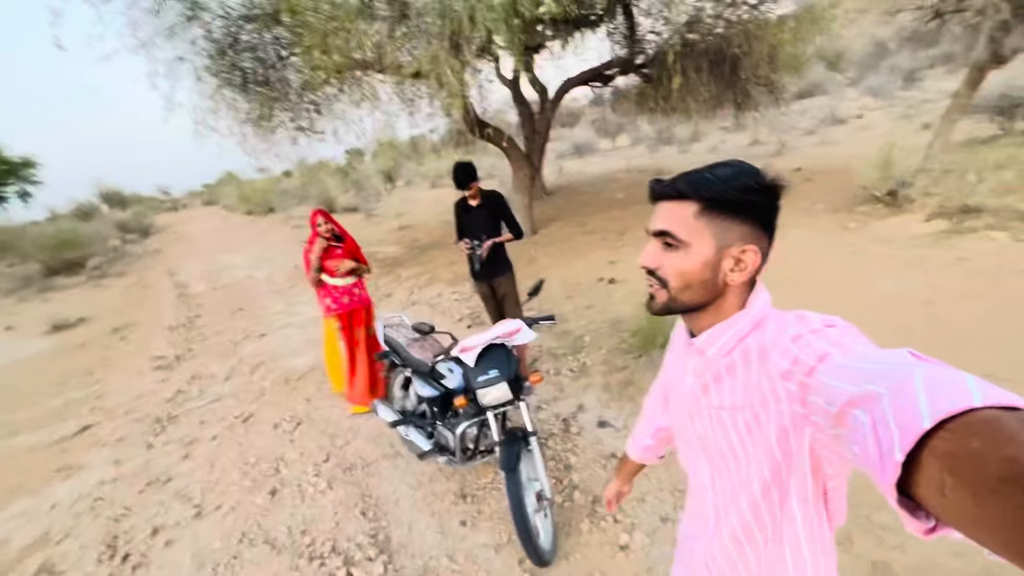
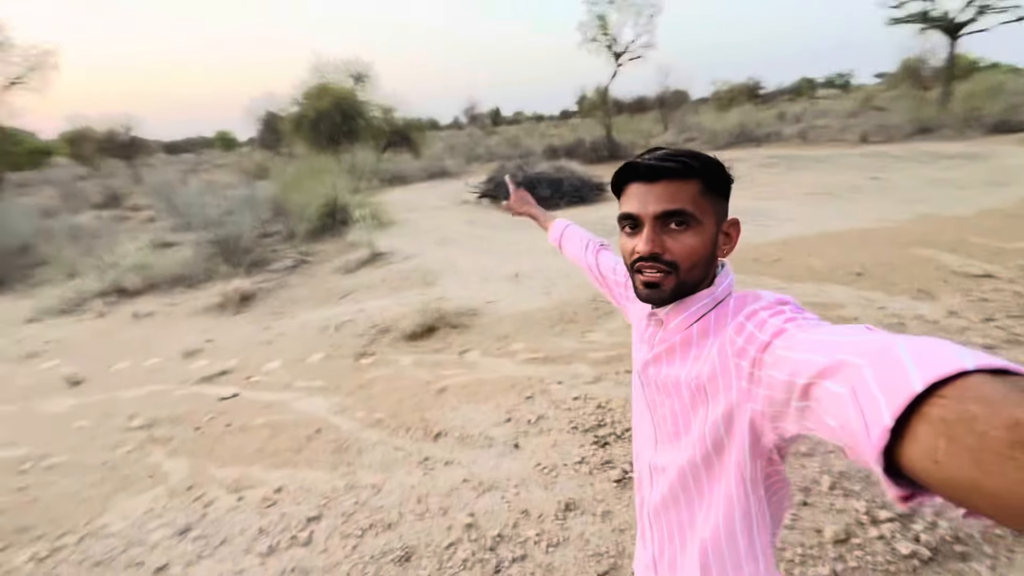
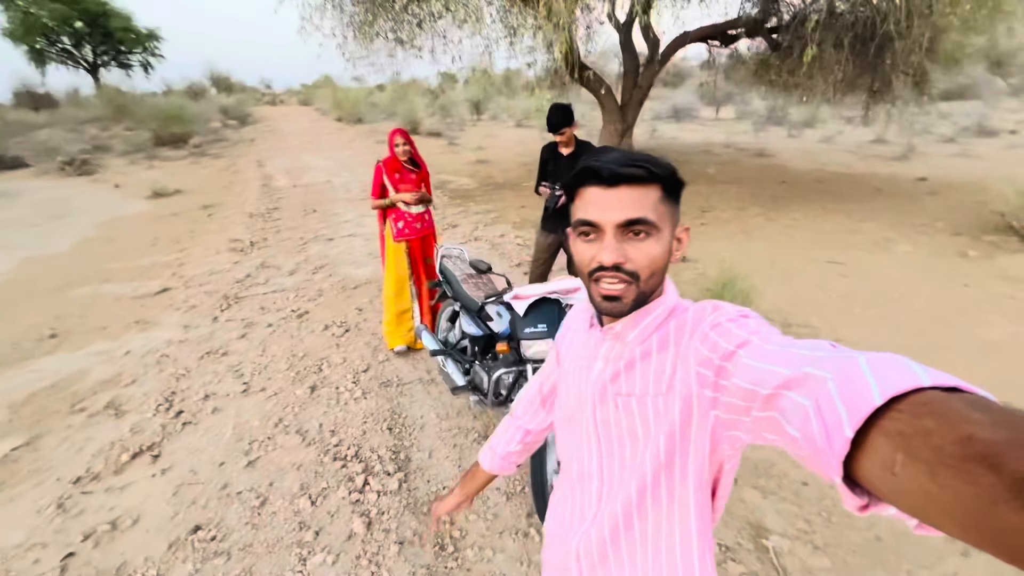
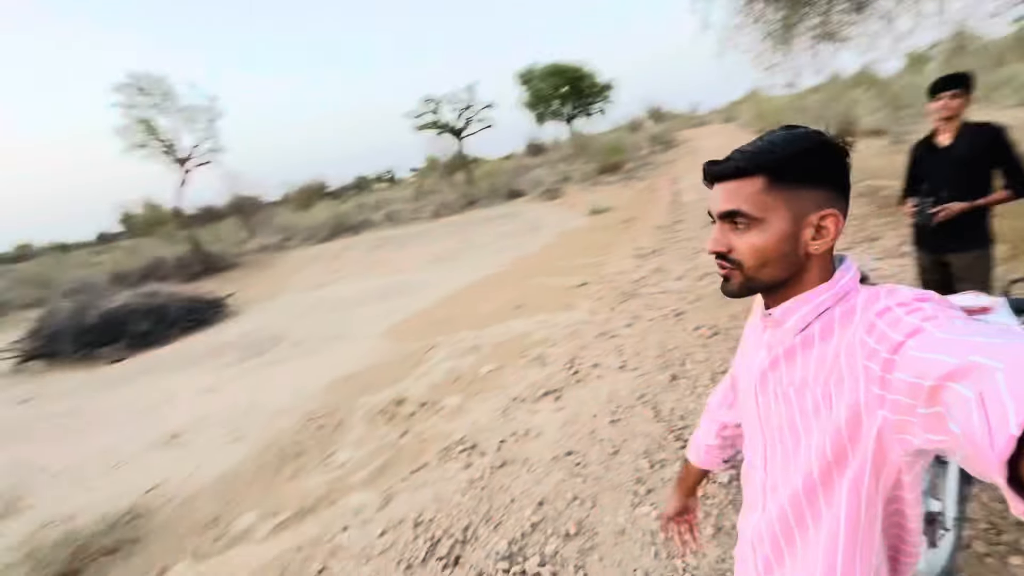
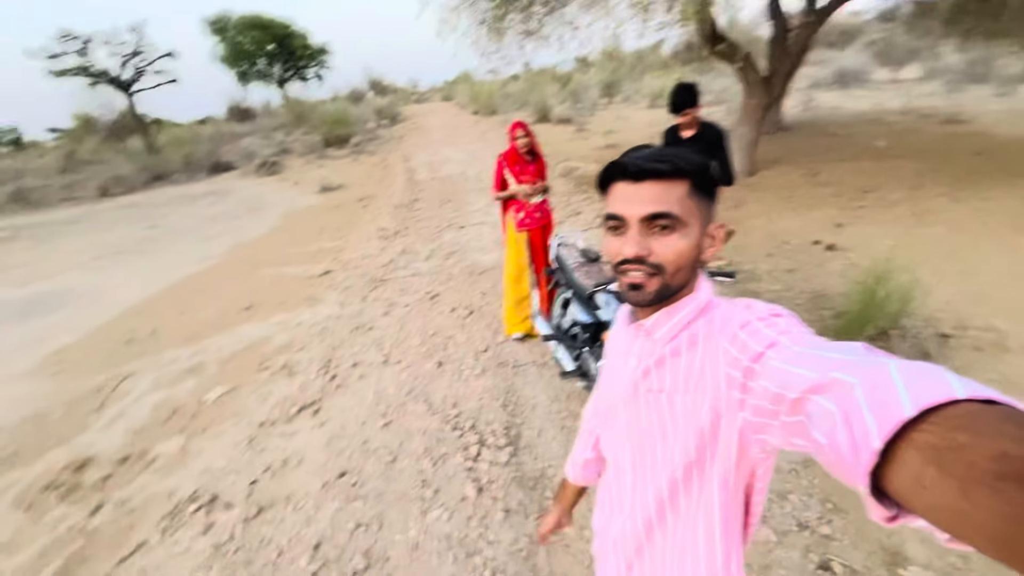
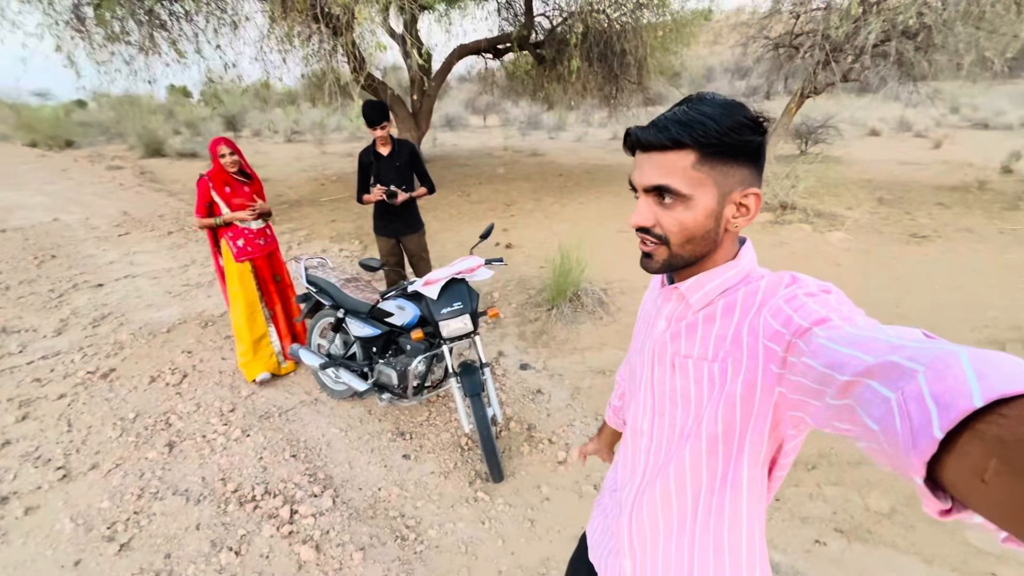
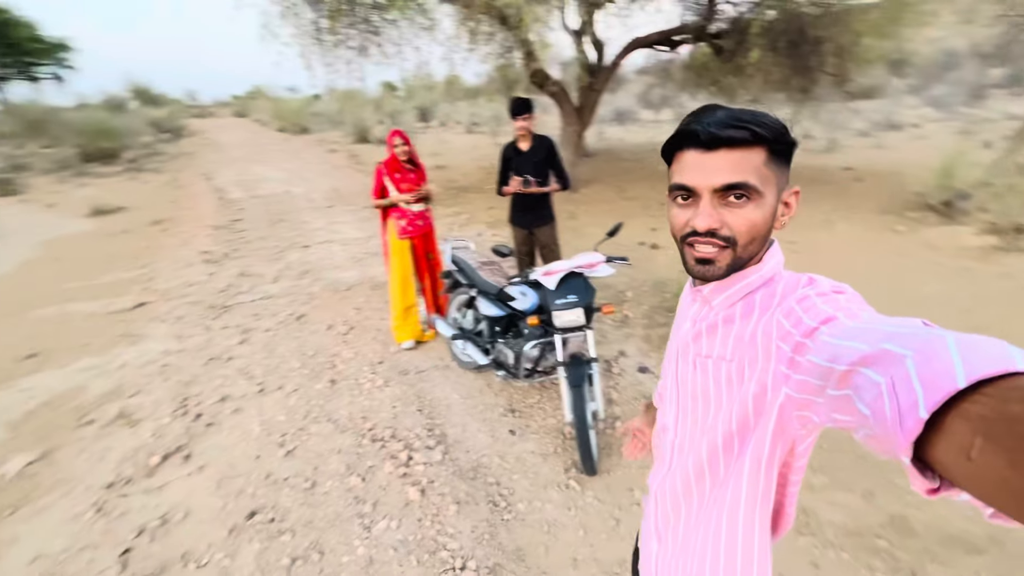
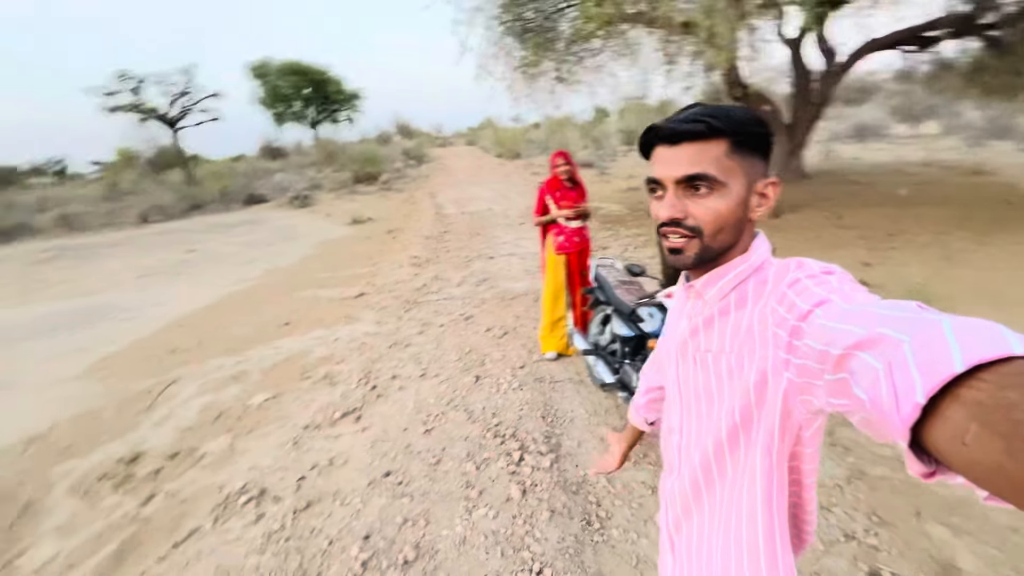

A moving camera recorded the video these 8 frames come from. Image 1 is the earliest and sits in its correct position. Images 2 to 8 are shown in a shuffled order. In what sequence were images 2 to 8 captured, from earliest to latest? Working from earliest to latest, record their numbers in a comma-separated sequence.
5, 3, 6, 7, 8, 4, 2
